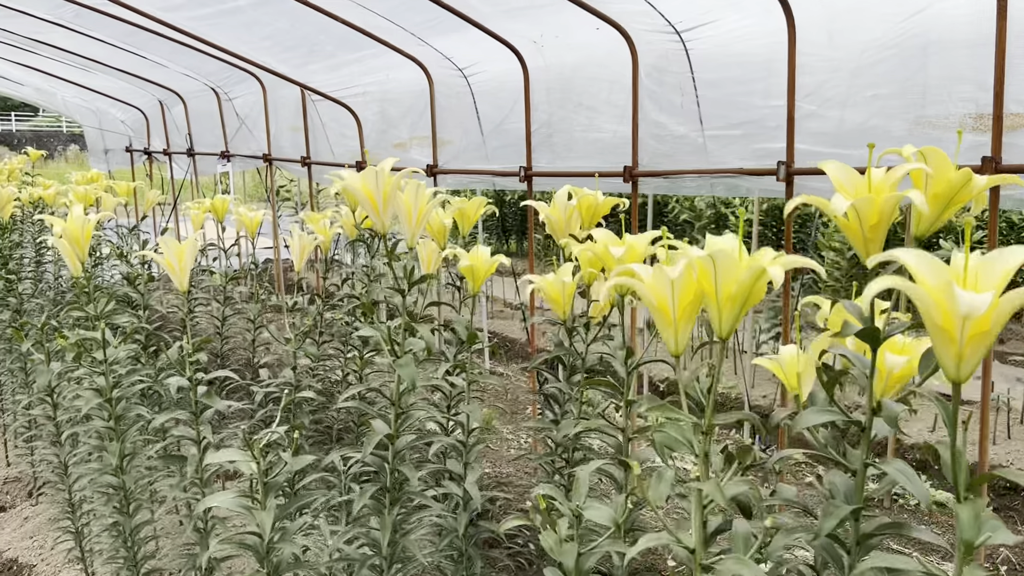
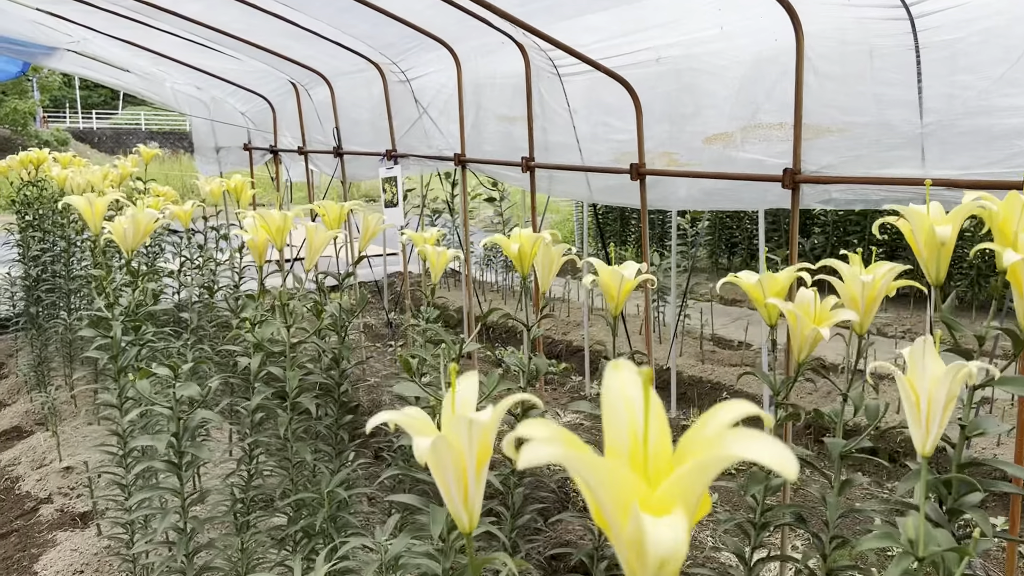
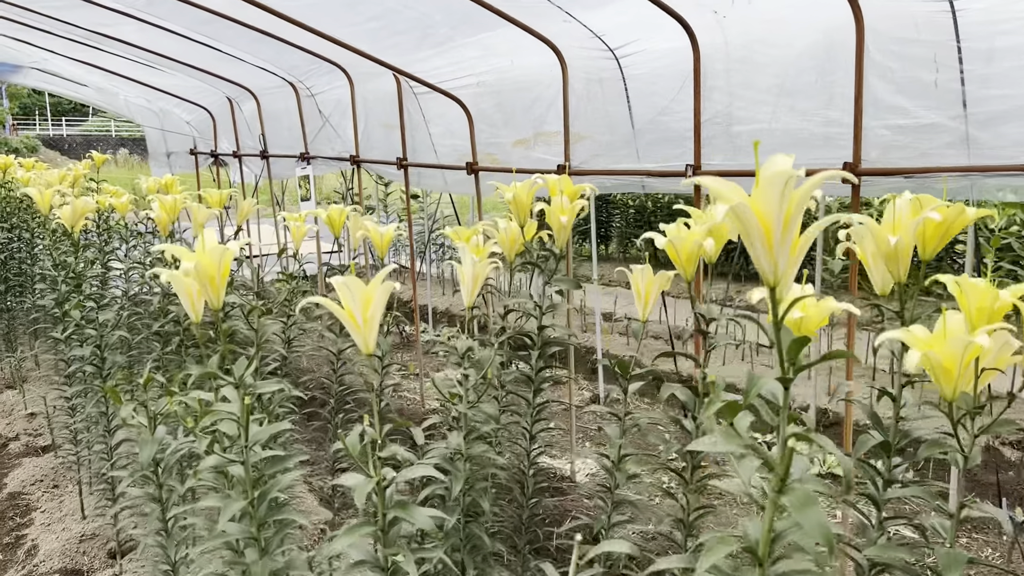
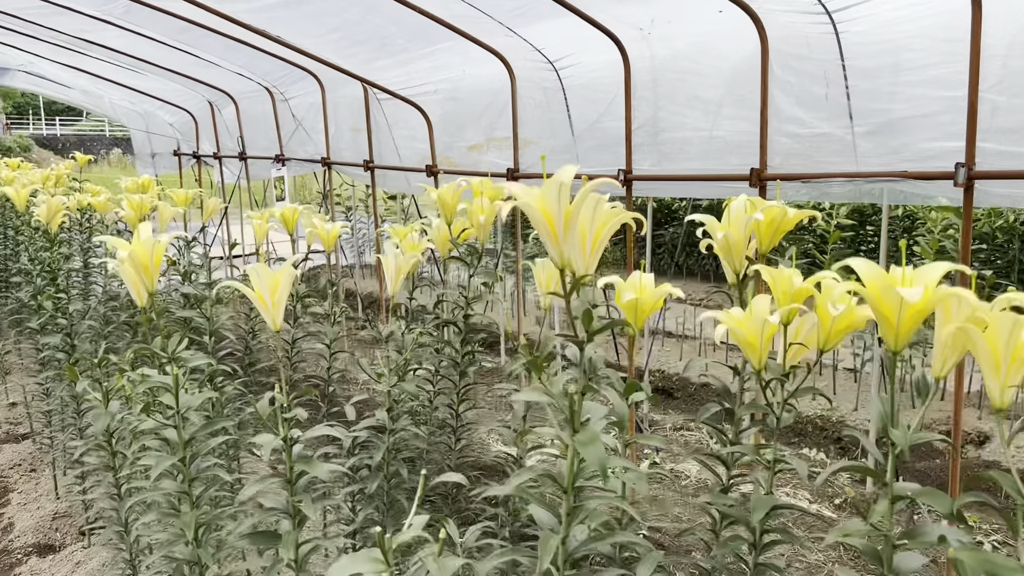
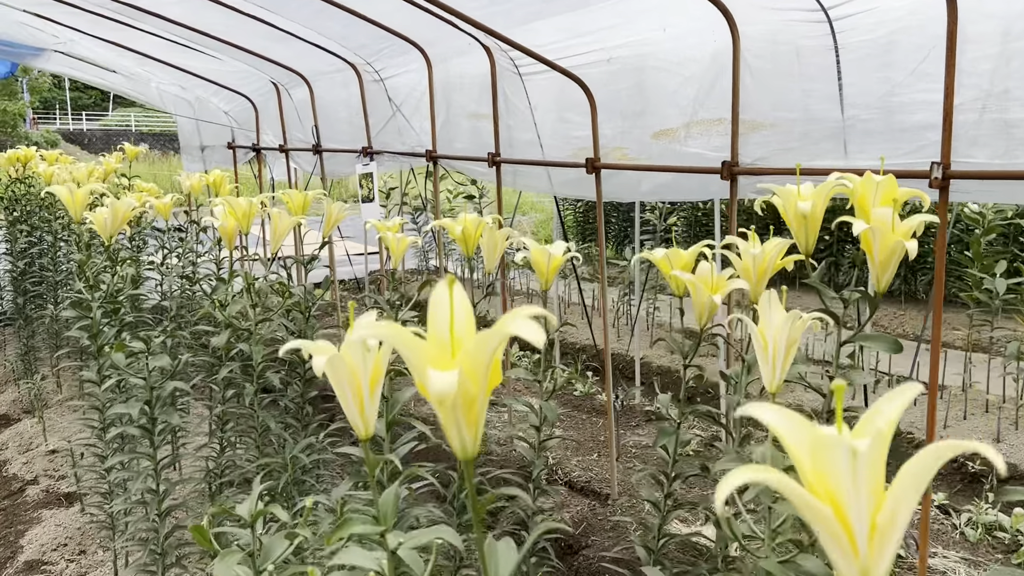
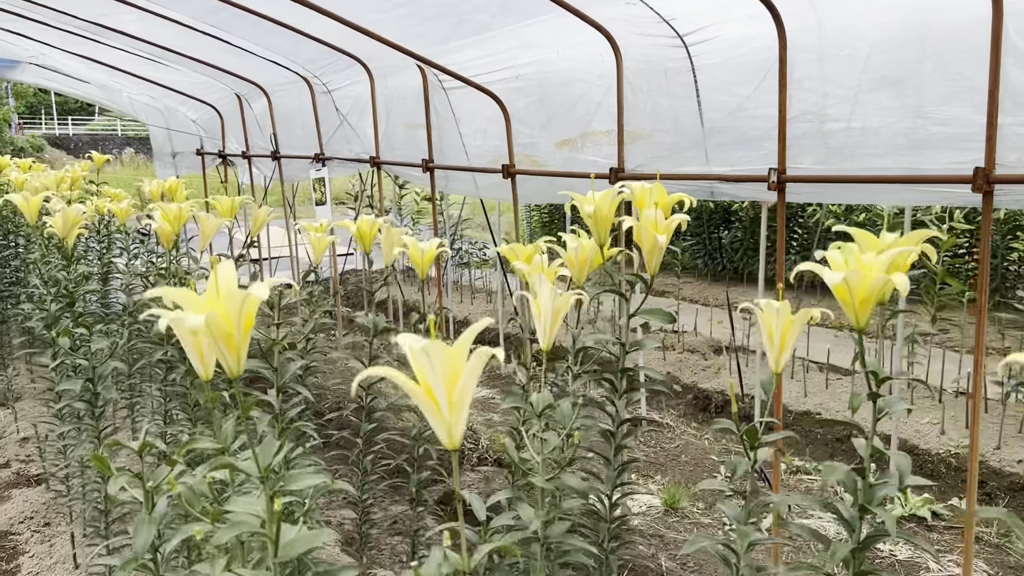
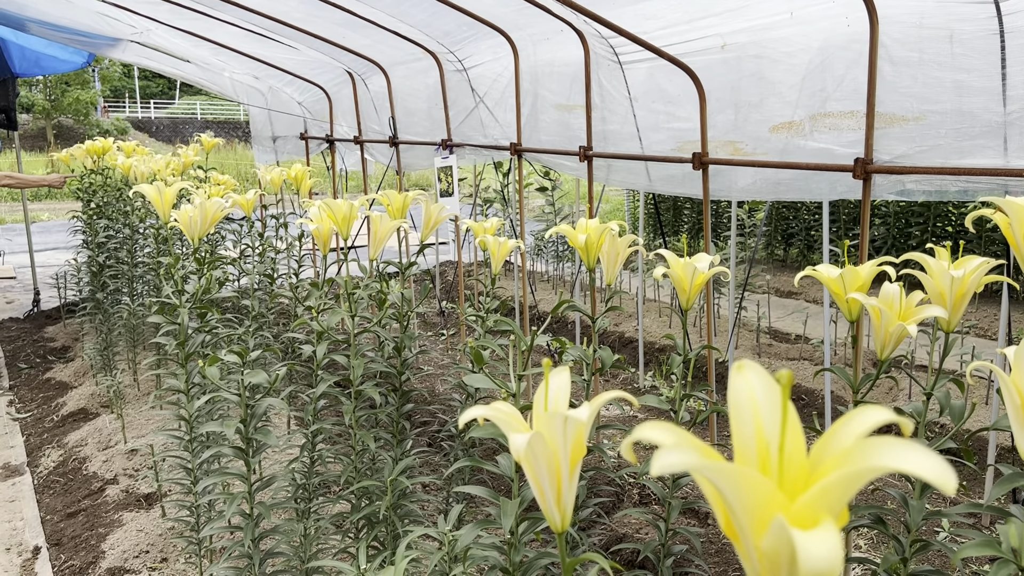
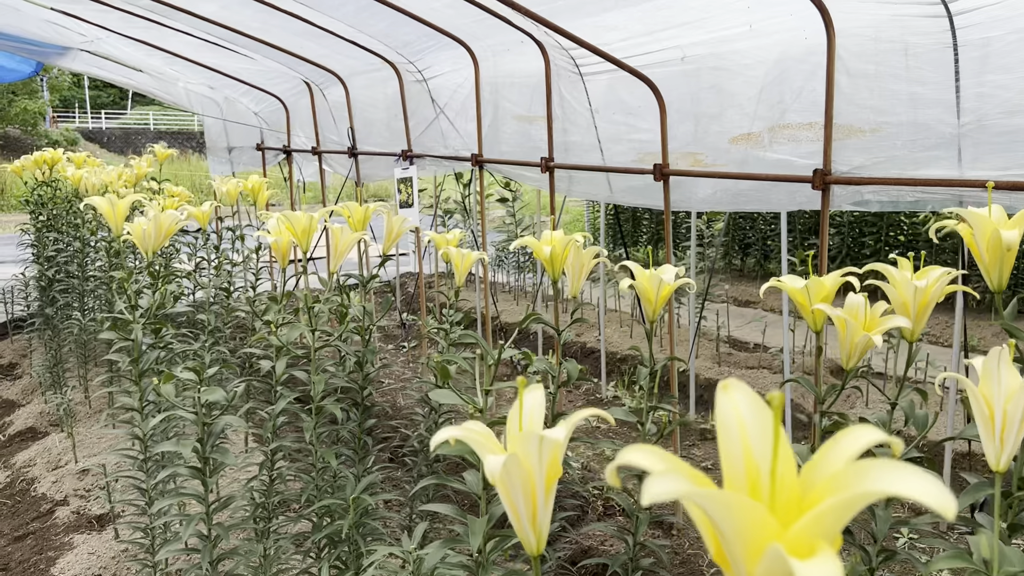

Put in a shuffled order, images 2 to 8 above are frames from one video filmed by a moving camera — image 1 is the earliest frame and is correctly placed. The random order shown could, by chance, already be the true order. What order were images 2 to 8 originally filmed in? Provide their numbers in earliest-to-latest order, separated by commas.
4, 3, 6, 5, 2, 8, 7
